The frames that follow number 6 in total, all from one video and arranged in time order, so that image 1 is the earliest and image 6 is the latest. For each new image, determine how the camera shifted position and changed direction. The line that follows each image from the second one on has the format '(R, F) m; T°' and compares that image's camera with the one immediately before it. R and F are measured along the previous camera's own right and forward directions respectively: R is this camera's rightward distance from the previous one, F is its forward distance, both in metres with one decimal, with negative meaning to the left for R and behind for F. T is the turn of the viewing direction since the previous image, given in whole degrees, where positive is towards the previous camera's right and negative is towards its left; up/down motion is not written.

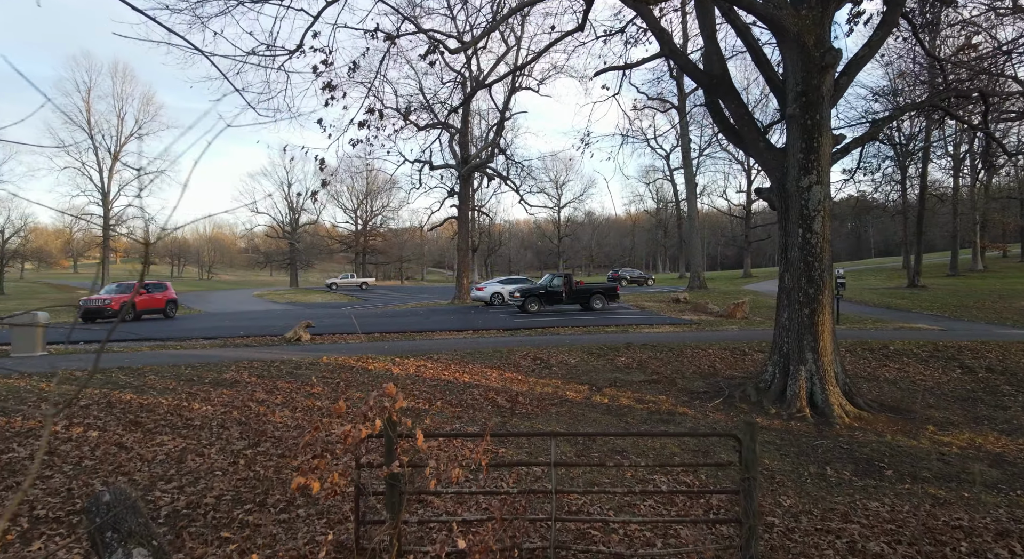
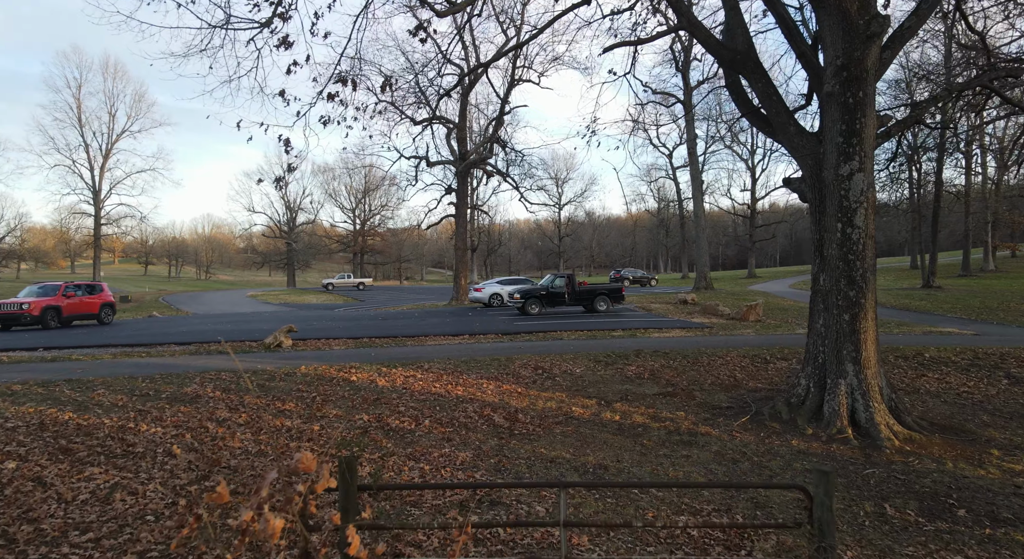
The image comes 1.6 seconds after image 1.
(0.0, +1.0) m; 0°
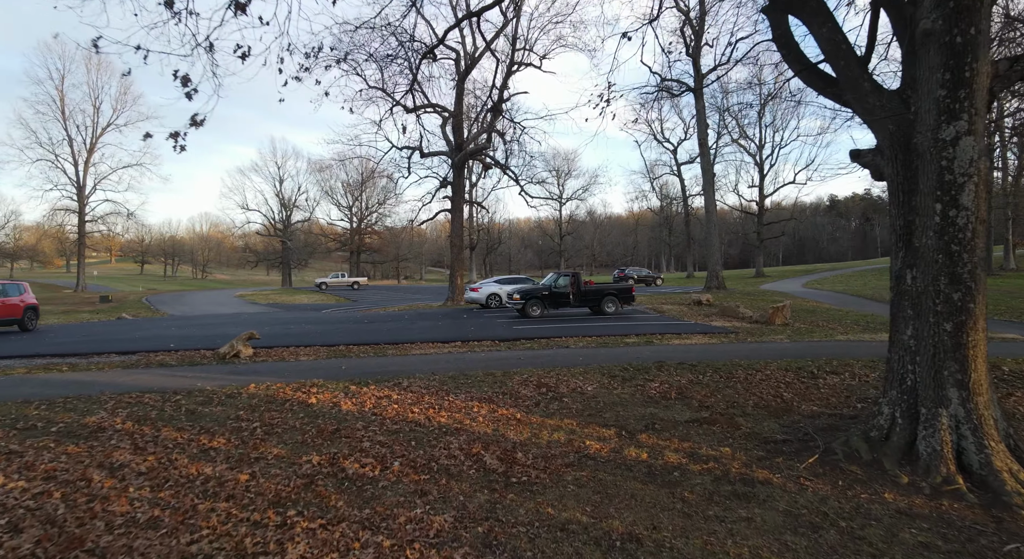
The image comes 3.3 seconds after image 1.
(0.0, +1.8) m; 0°
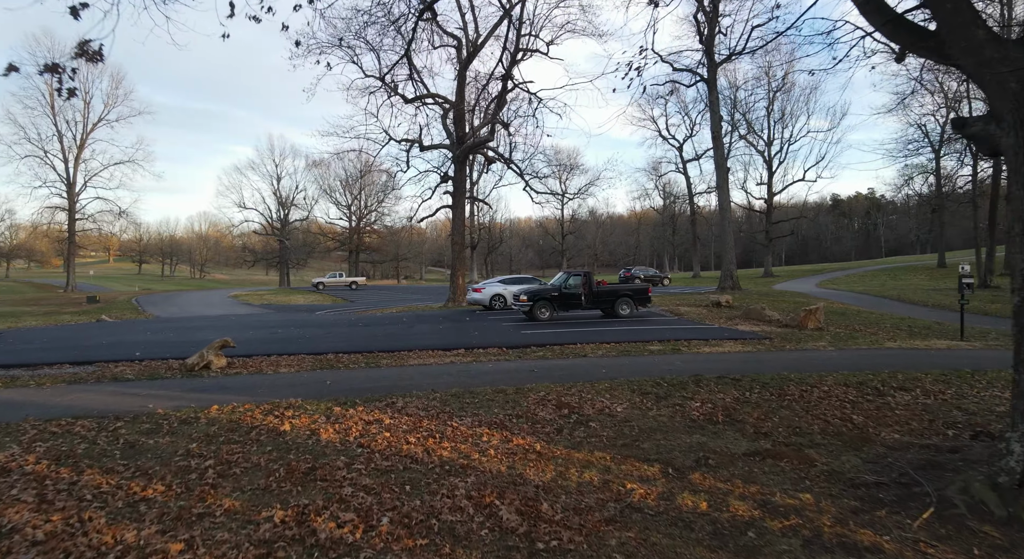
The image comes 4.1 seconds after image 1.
(-0.2, +1.3) m; 0°
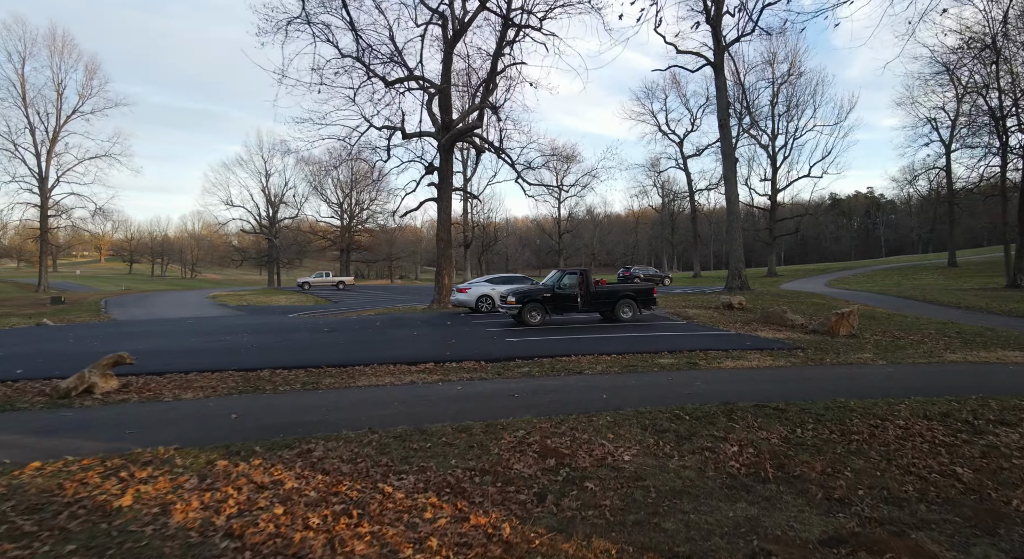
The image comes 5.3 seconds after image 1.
(+0.3, +2.0) m; 0°
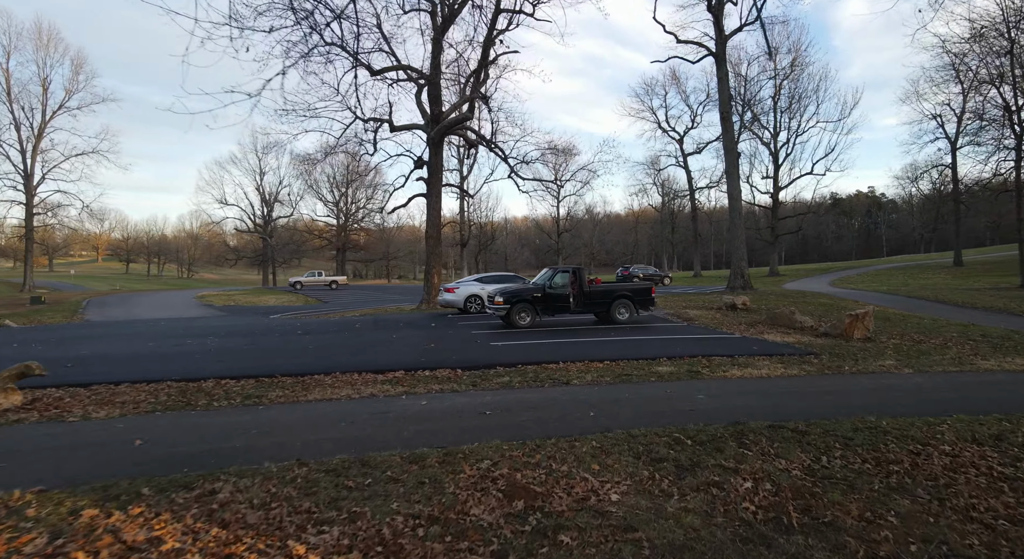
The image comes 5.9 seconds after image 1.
(+0.3, +1.0) m; 0°
